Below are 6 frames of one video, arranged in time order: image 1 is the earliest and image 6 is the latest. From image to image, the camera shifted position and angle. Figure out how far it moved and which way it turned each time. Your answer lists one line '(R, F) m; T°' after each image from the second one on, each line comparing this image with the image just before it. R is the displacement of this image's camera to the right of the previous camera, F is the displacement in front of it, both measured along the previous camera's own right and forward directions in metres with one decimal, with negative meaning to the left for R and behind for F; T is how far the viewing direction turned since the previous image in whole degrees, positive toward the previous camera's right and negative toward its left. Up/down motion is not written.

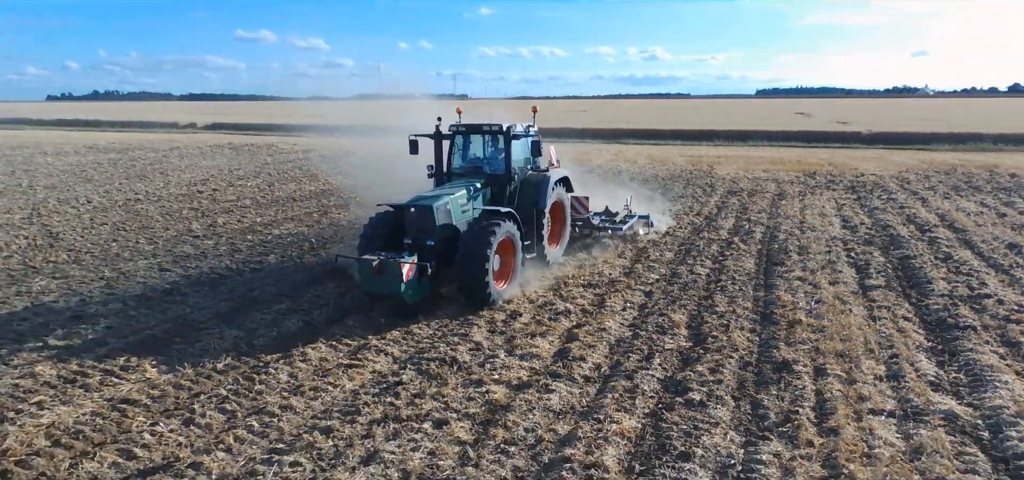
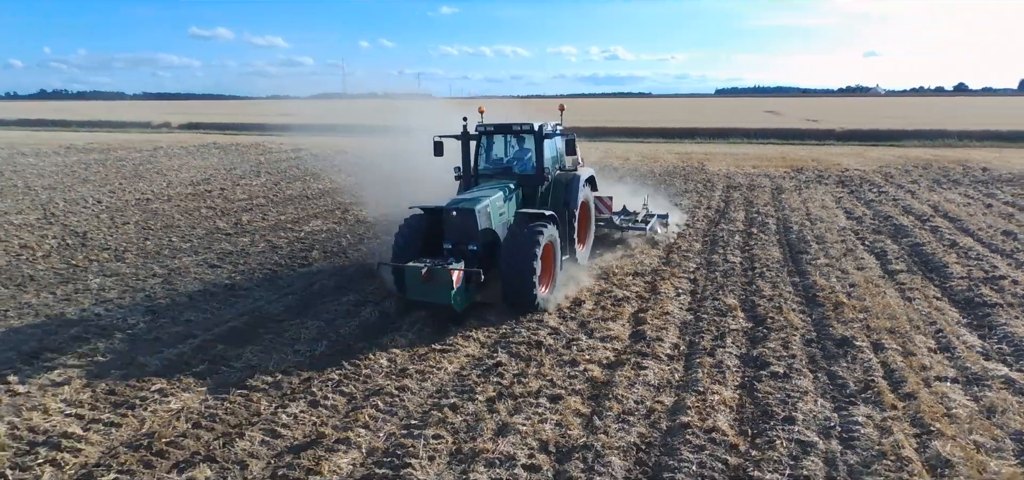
(-0.8, -0.2) m; +3°
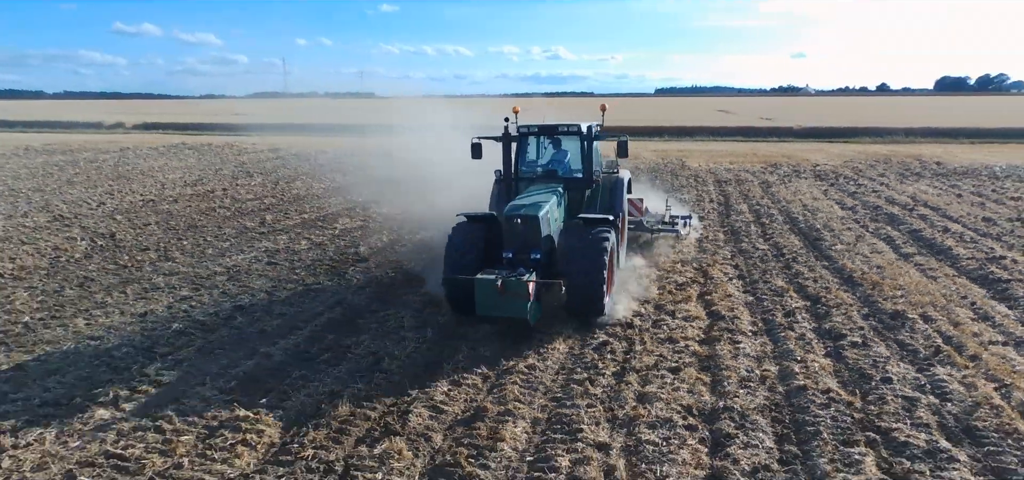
(-1.0, -0.3) m; +5°
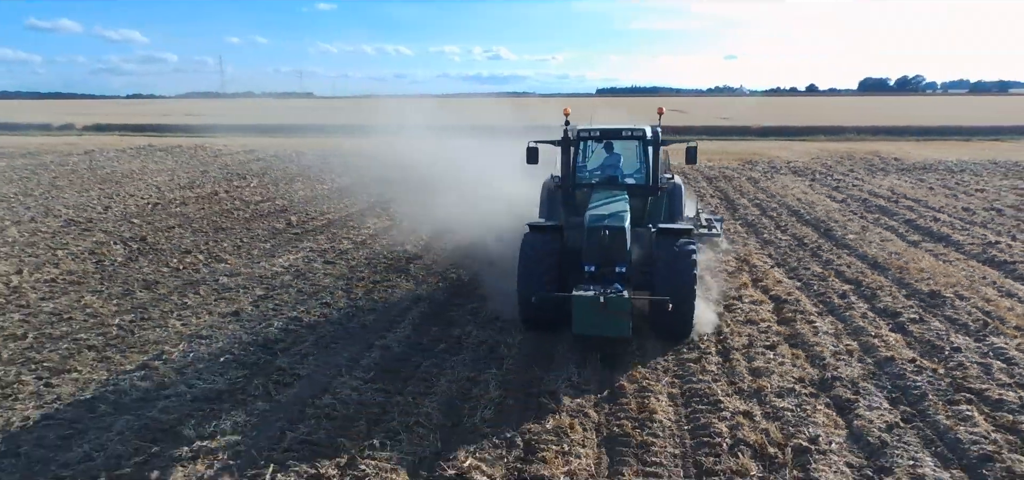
(-1.1, -0.2) m; +5°
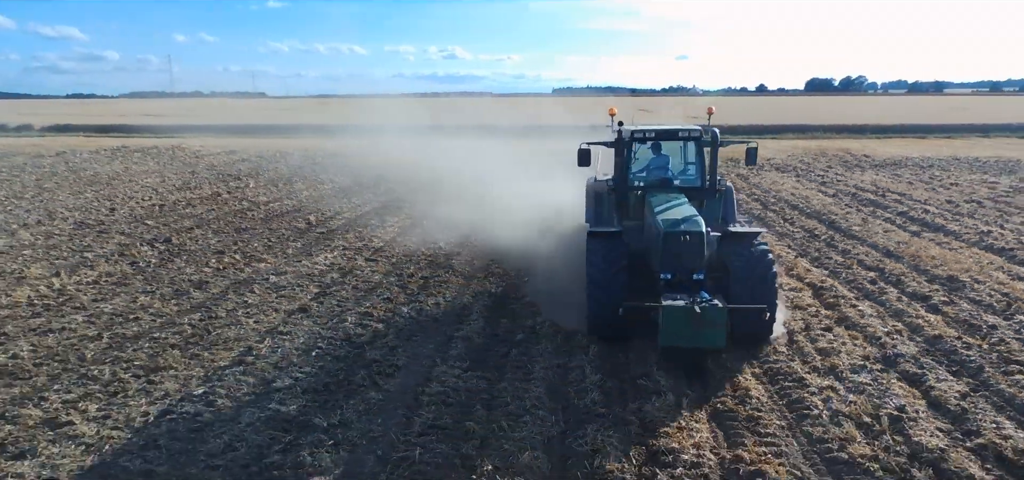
(-0.8, -0.2) m; +4°
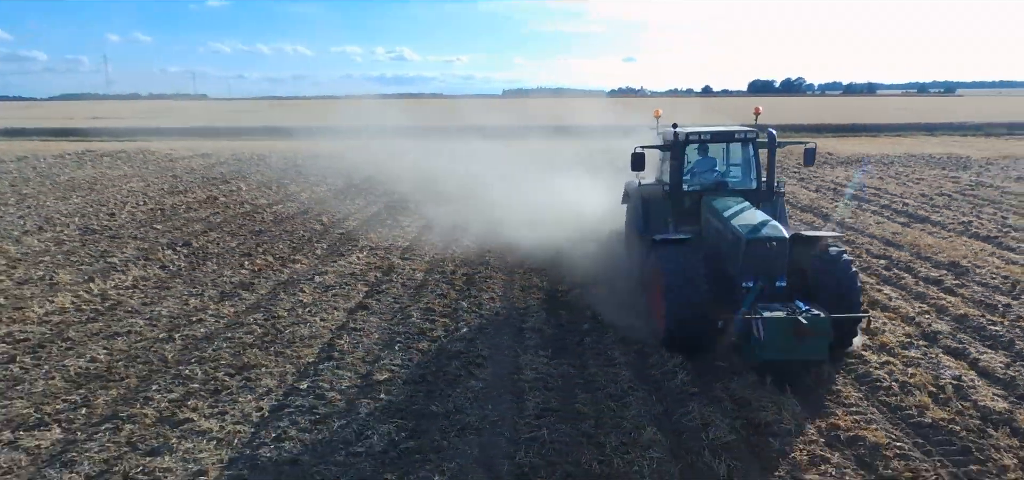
(-0.8, -0.2) m; +4°
